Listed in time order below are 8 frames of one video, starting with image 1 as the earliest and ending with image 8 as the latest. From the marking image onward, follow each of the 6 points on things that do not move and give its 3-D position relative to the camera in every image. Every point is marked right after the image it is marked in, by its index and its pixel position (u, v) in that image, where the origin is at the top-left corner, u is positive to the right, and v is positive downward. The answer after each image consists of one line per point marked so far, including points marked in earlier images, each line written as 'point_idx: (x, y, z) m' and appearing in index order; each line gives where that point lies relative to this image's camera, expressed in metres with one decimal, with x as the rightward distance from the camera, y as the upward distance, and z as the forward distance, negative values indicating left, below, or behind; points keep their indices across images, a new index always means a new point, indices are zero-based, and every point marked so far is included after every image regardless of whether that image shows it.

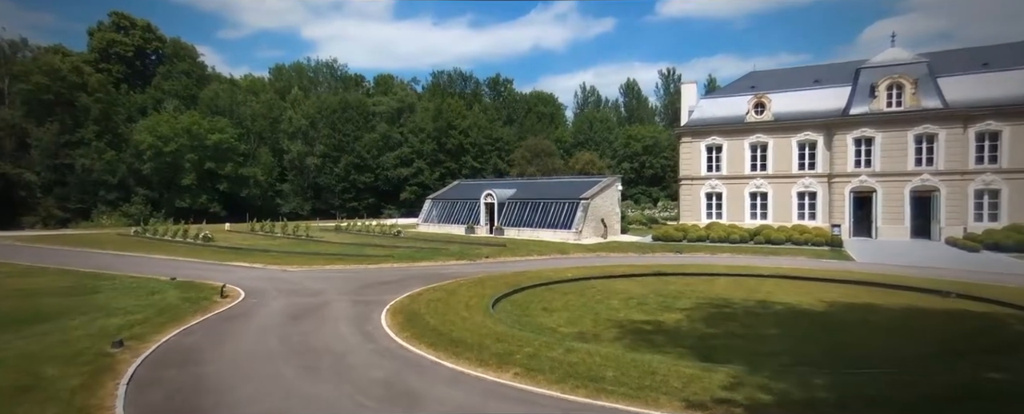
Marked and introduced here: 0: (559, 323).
0: (+1.2, -2.8, +15.1) m
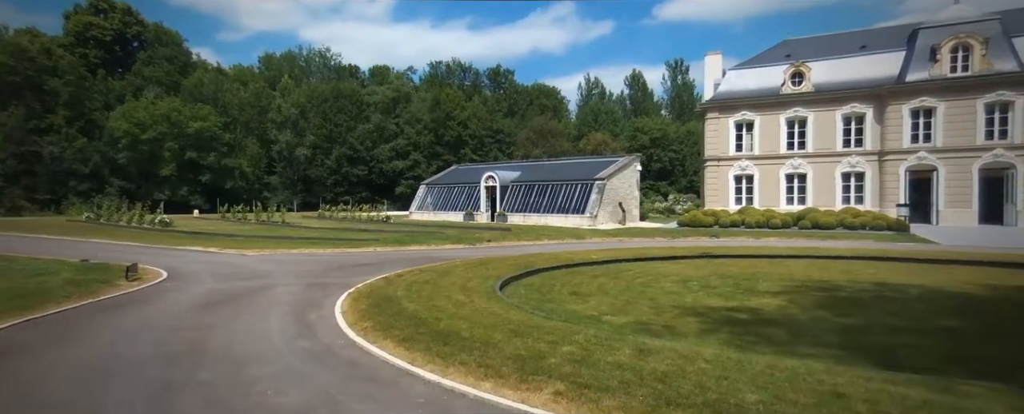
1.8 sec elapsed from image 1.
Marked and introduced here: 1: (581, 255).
0: (+1.5, -1.7, +10.1) m
1: (+2.2, -1.5, +20.1) m
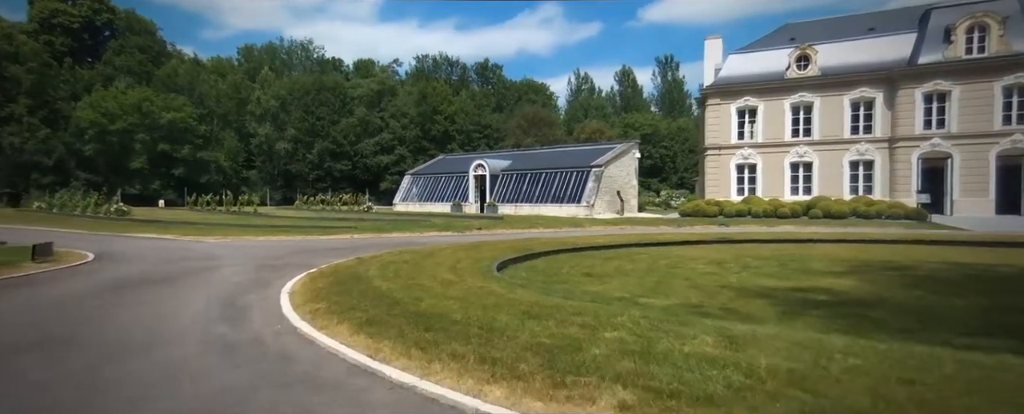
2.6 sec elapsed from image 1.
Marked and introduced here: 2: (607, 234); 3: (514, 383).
0: (+1.5, -1.1, +7.8) m
1: (+2.1, -0.9, +17.8) m
2: (+3.0, -0.9, +20.1) m
3: (0.0, -1.0, +3.5) m
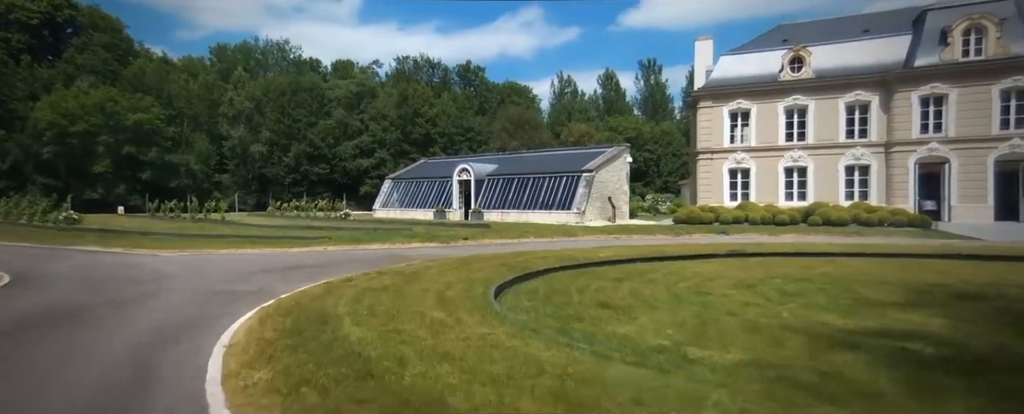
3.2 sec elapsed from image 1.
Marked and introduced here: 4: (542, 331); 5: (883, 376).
0: (+1.6, -1.3, +6.2) m
1: (+1.8, -1.2, +16.2) m
2: (+2.7, -1.2, +18.5) m
3: (+0.2, -1.2, +1.8) m
4: (+0.3, -1.2, +6.1) m
5: (+2.8, -1.2, +4.5) m
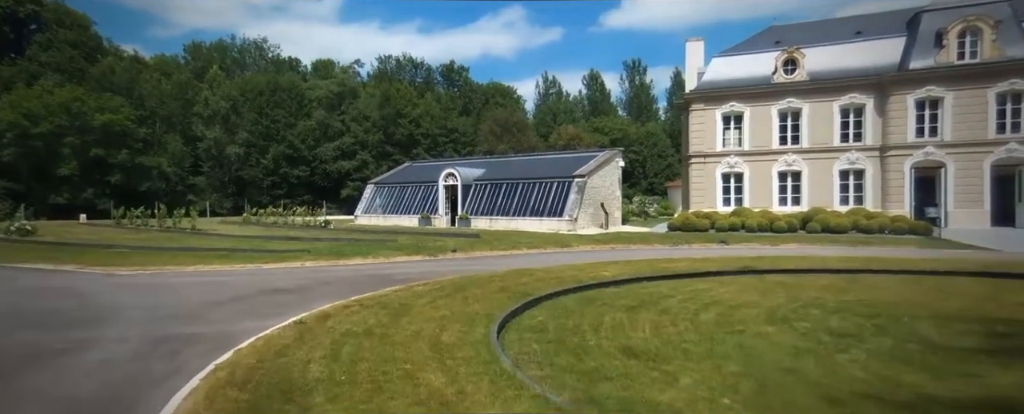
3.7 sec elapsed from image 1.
0: (+1.7, -1.6, +4.9) m
1: (+1.7, -1.5, +15.0) m
2: (+2.5, -1.5, +17.3) m
3: (+0.5, -1.5, +0.5) m
4: (+0.4, -1.6, +4.8) m
5: (+3.0, -1.6, +3.3) m
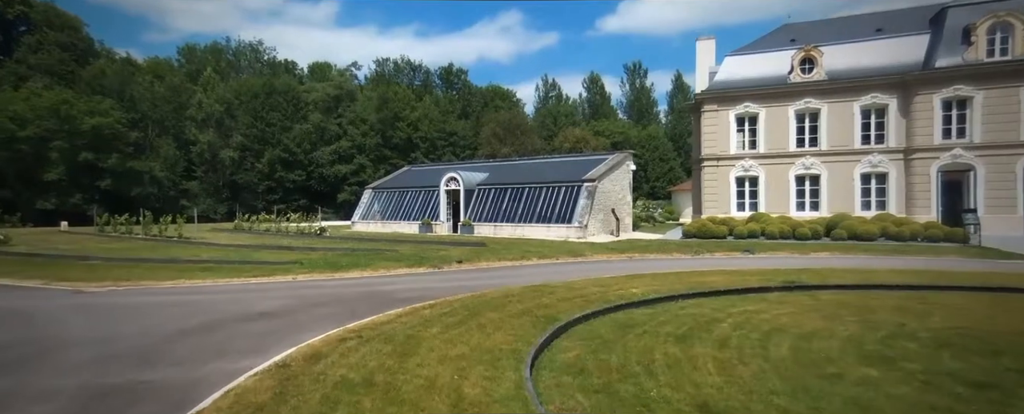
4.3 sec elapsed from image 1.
0: (+2.2, -1.7, +3.2) m
1: (+2.0, -1.7, +13.3) m
2: (+2.9, -1.7, +15.6) m
3: (+0.9, -1.6, -1.1) m
4: (+0.9, -1.7, +3.1) m
5: (+3.4, -1.7, +1.6) m
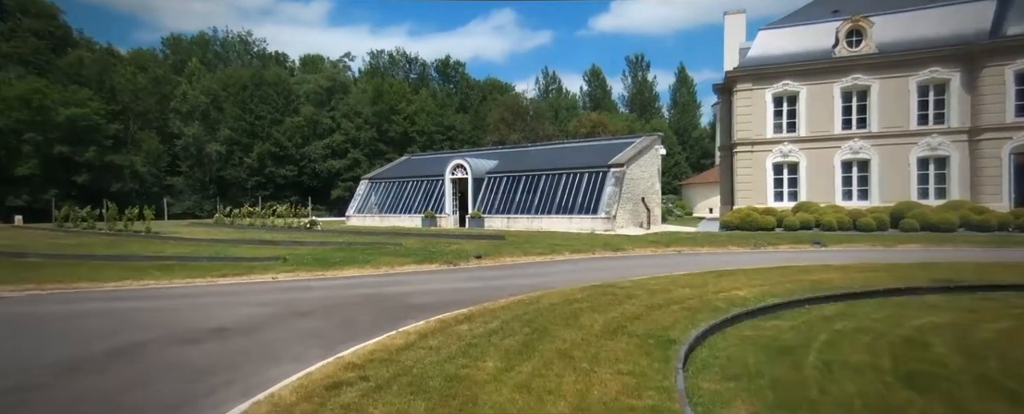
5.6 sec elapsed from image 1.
0: (+3.1, -1.3, -0.4) m
1: (+2.9, -1.3, +9.7) m
2: (+3.7, -1.2, +12.0) m
3: (+2.0, -1.2, -4.8) m
4: (+1.8, -1.2, -0.5) m
5: (+4.4, -1.2, -2.0) m
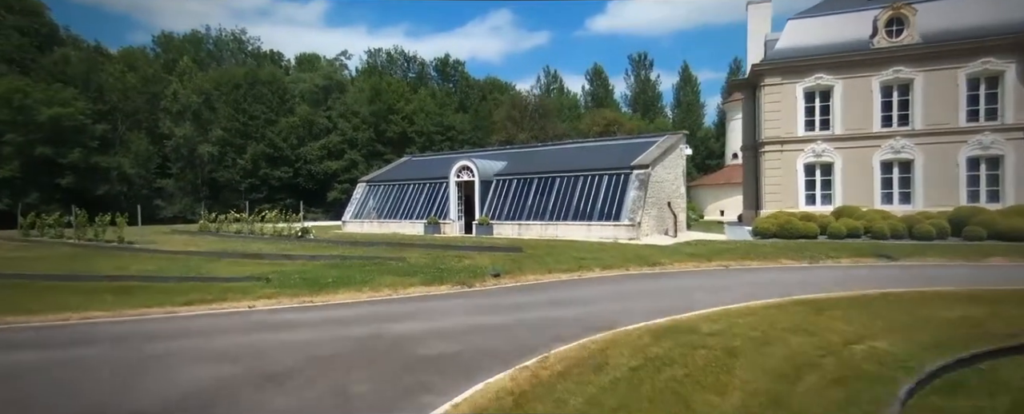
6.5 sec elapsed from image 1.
0: (+3.7, -1.5, -2.9) m
1: (+3.5, -1.5, +7.1) m
2: (+4.3, -1.4, +9.4) m
3: (+2.6, -1.4, -7.3) m
4: (+2.4, -1.4, -3.0) m
5: (+5.0, -1.4, -4.5) m
